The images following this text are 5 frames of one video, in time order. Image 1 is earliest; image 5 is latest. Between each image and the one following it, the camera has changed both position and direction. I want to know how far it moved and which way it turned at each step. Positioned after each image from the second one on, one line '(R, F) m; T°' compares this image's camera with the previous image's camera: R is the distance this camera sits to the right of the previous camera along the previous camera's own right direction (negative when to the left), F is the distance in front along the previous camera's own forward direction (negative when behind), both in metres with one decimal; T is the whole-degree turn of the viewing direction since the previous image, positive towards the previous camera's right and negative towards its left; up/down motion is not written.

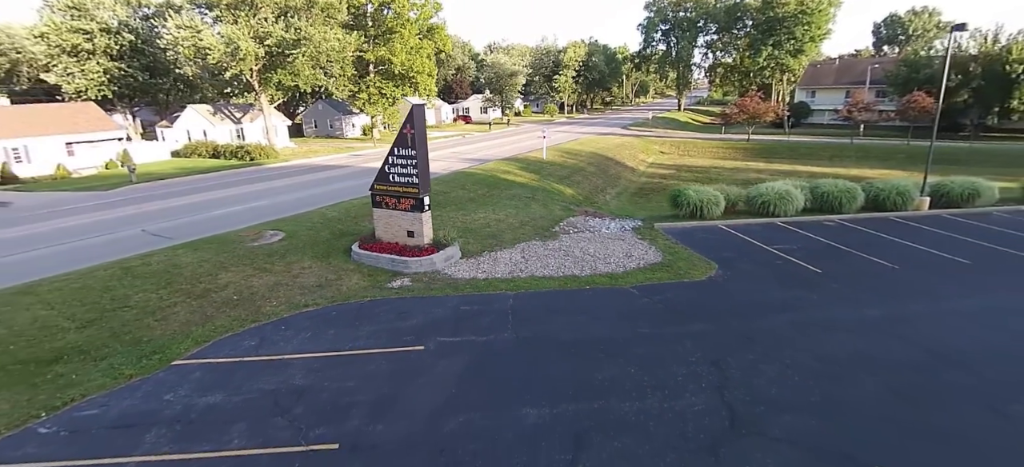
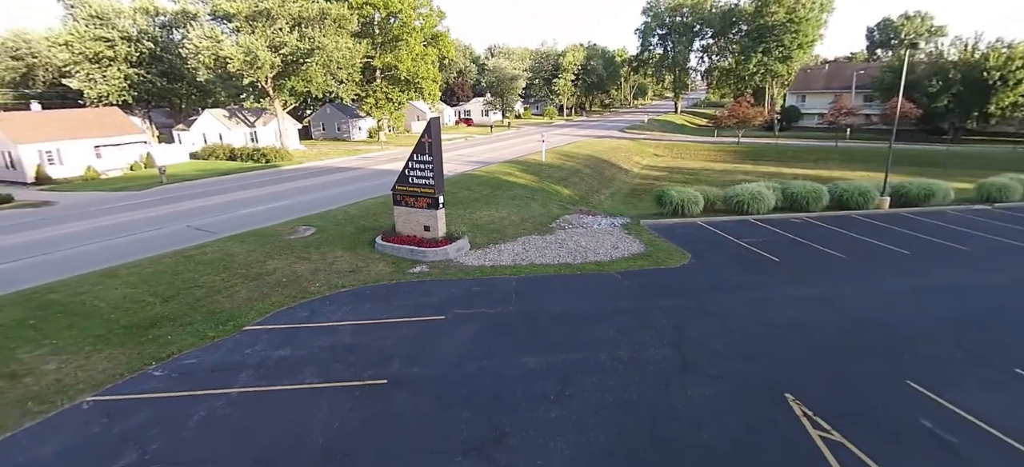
(-0.1, -1.7) m; 0°
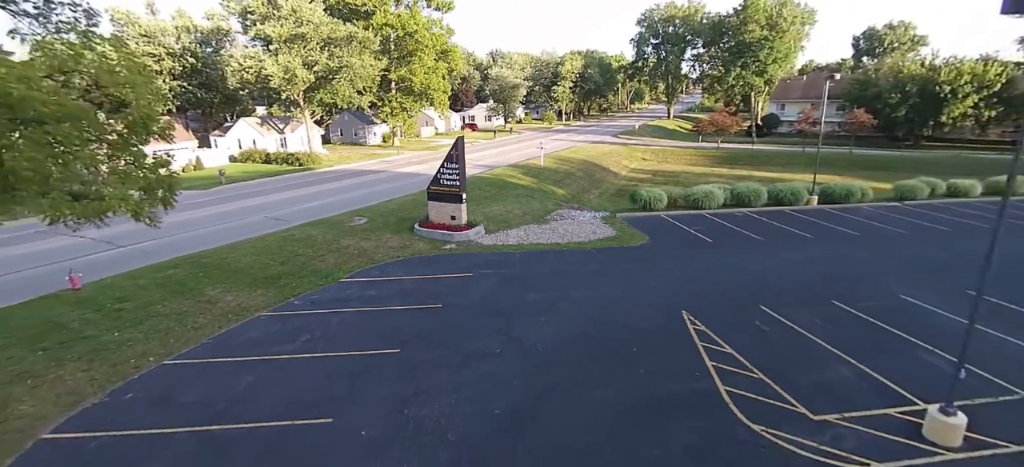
(-0.2, -4.3) m; 0°
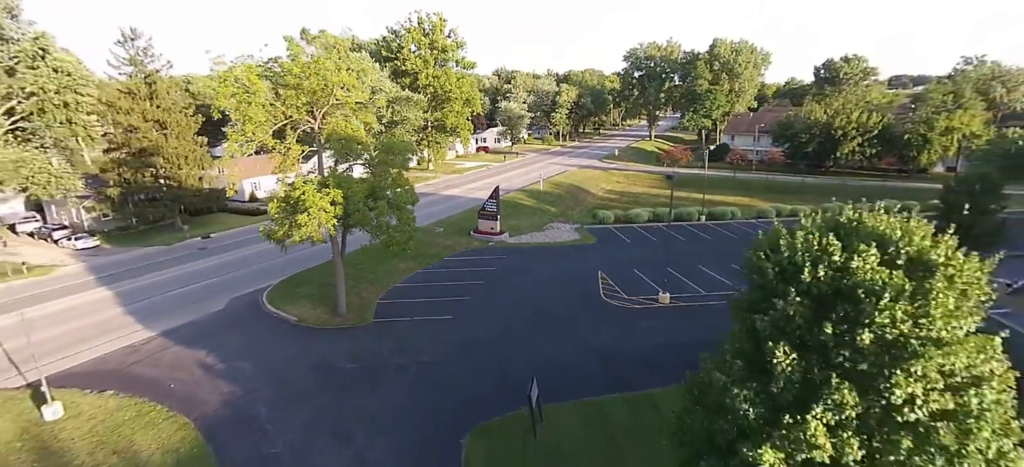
(-0.8, -14.6) m; 0°
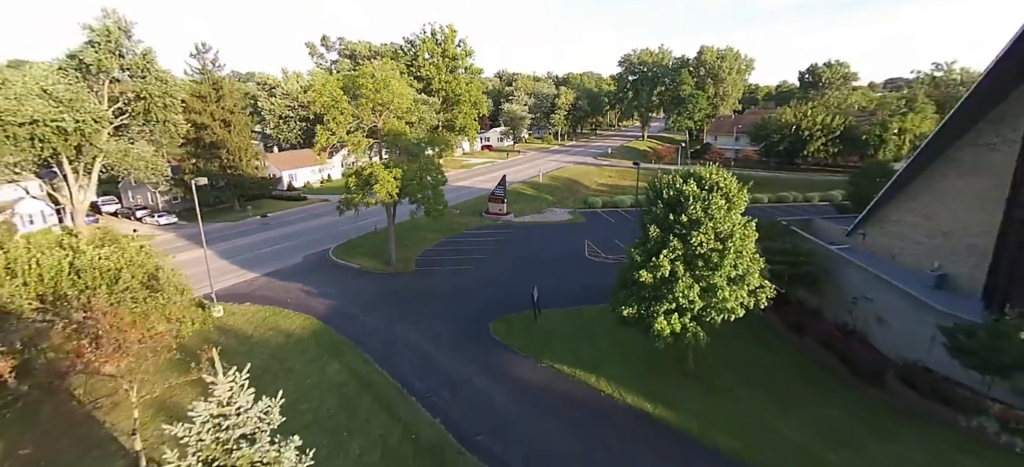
(-0.4, -6.9) m; 0°
